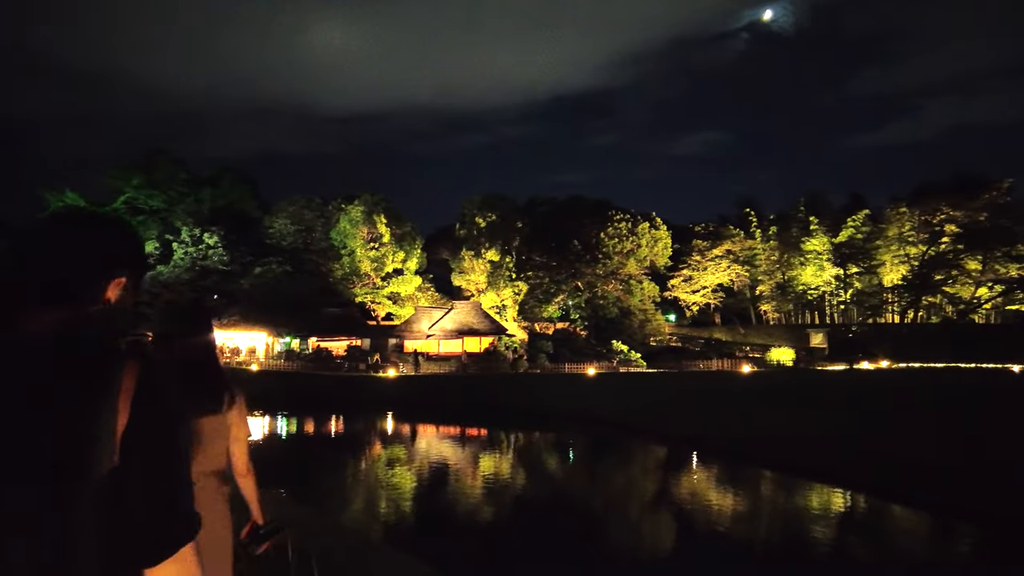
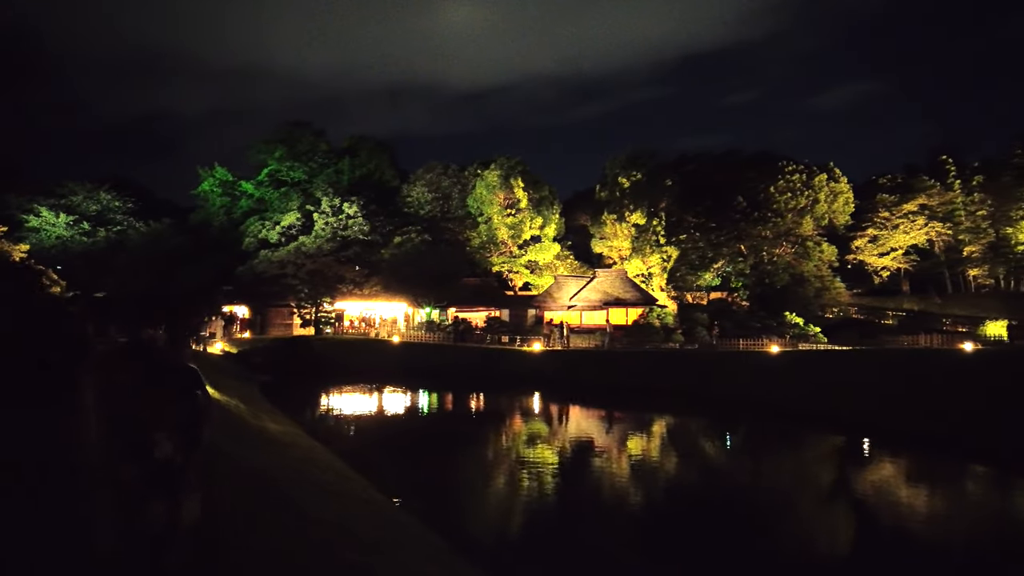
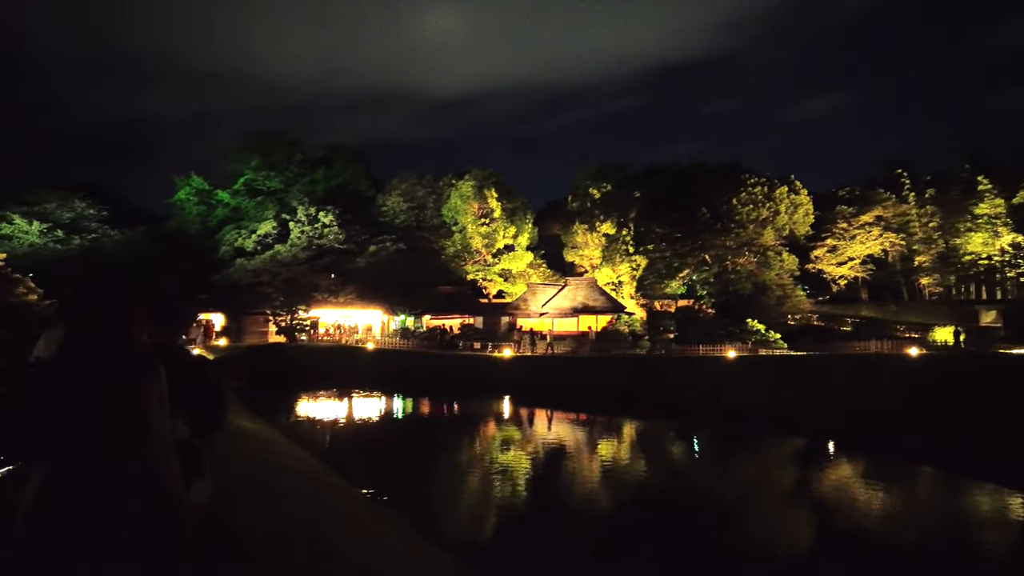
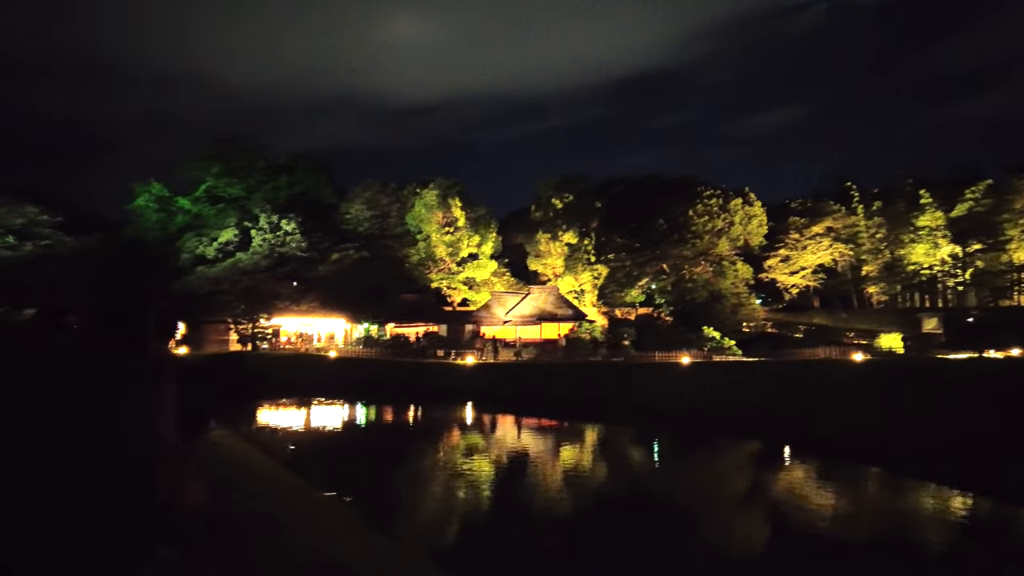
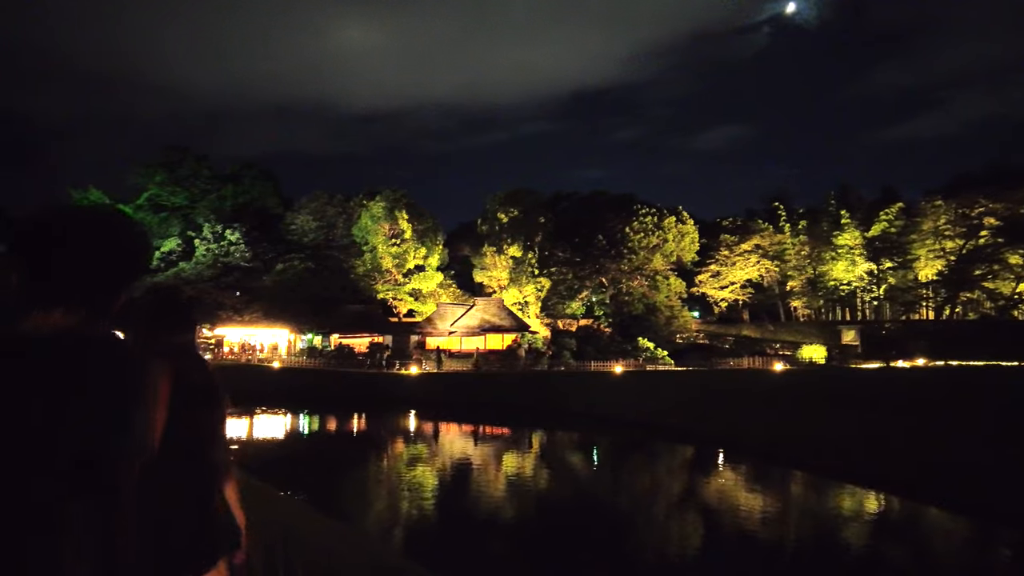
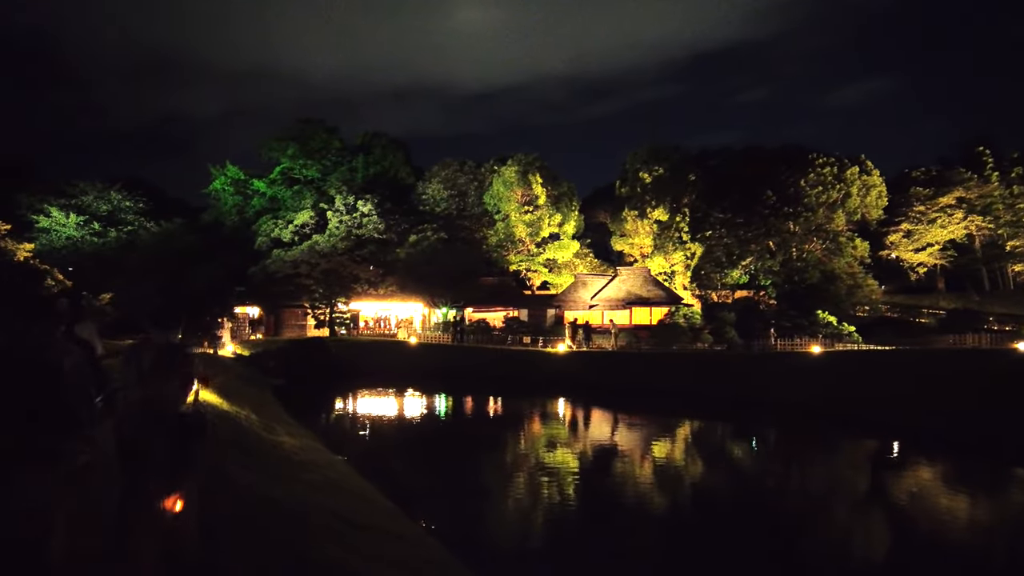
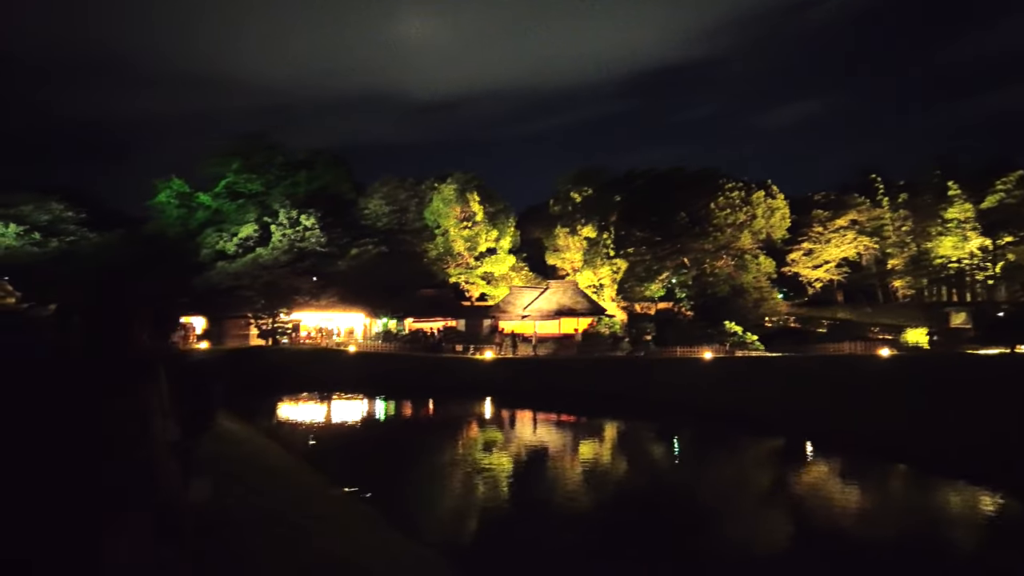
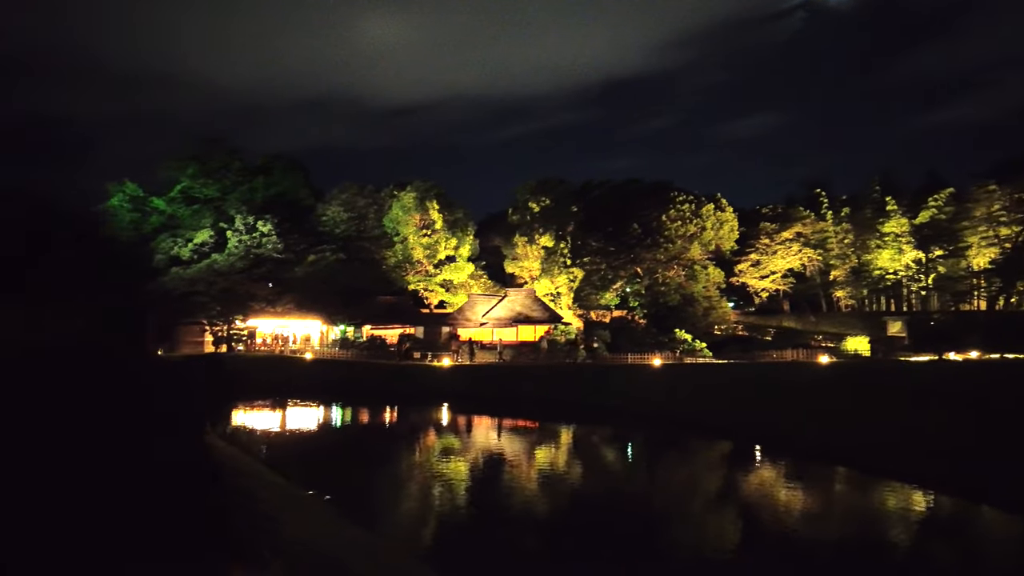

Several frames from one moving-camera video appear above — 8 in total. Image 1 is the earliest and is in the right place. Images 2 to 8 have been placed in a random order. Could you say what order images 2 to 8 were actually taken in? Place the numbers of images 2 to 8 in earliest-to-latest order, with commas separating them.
5, 8, 4, 7, 3, 2, 6
